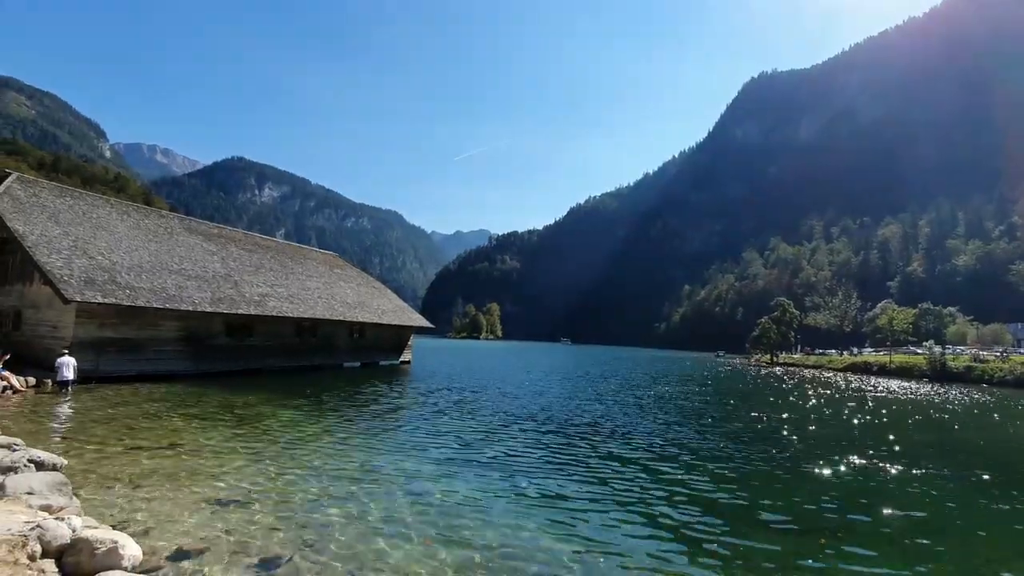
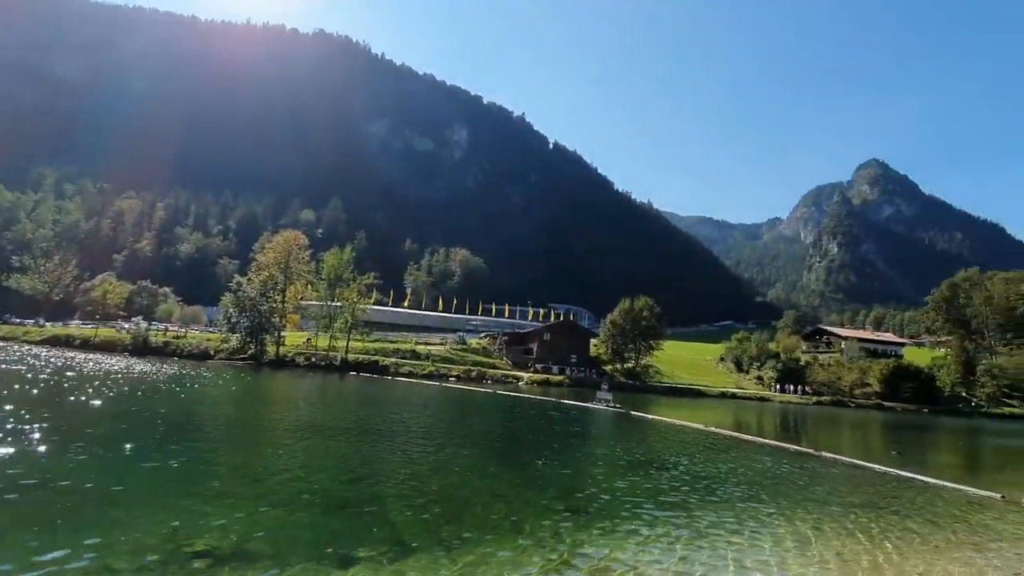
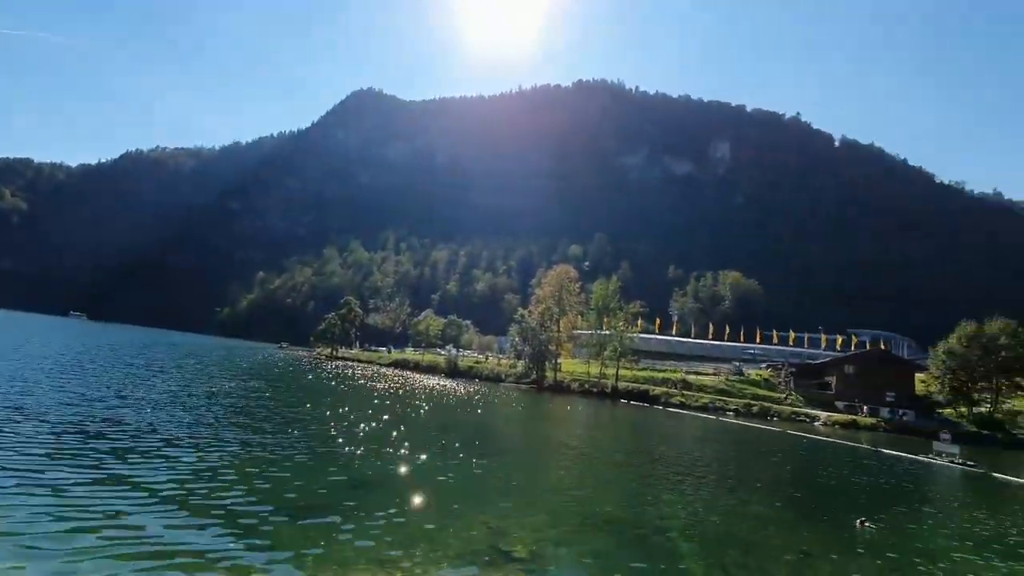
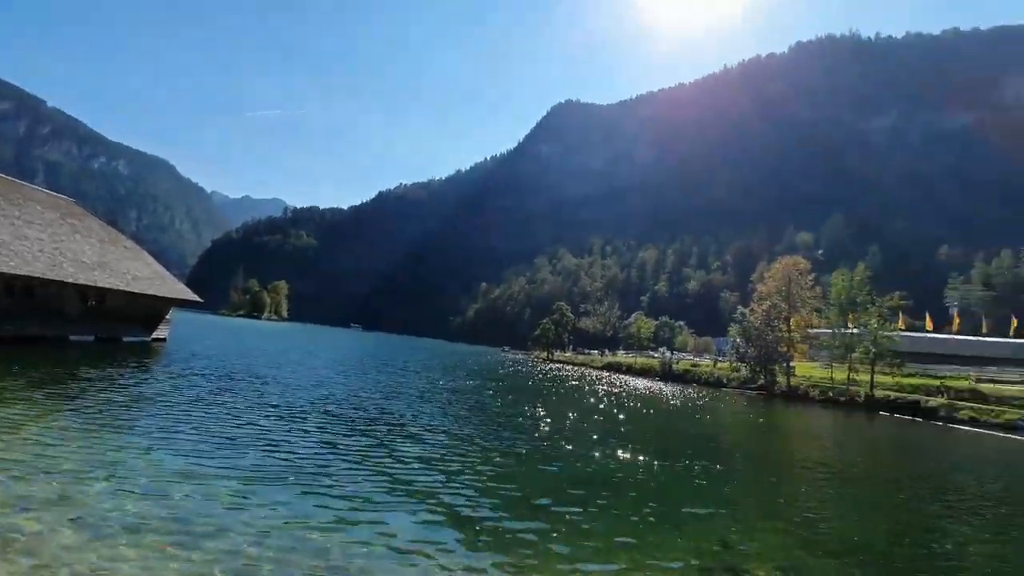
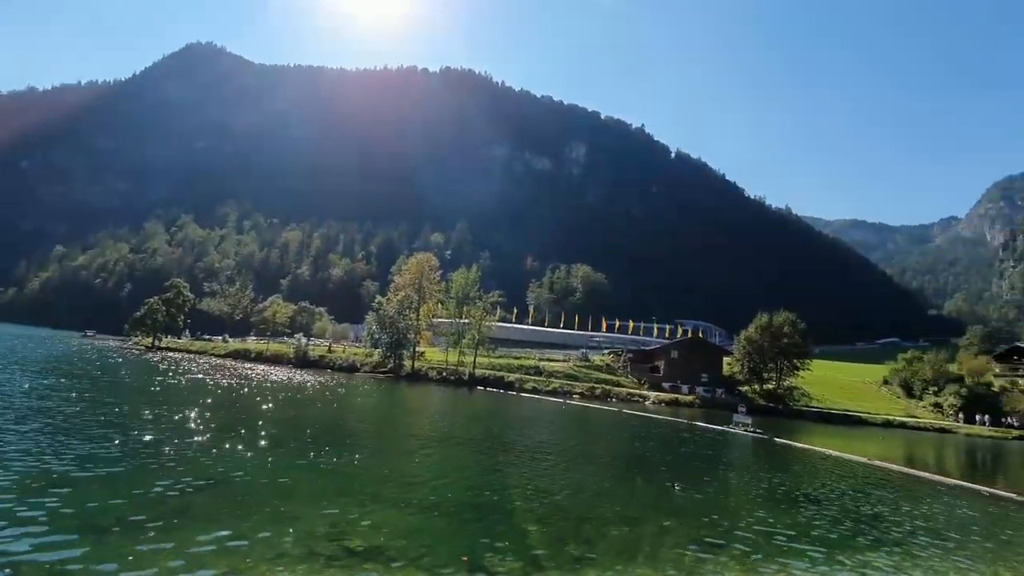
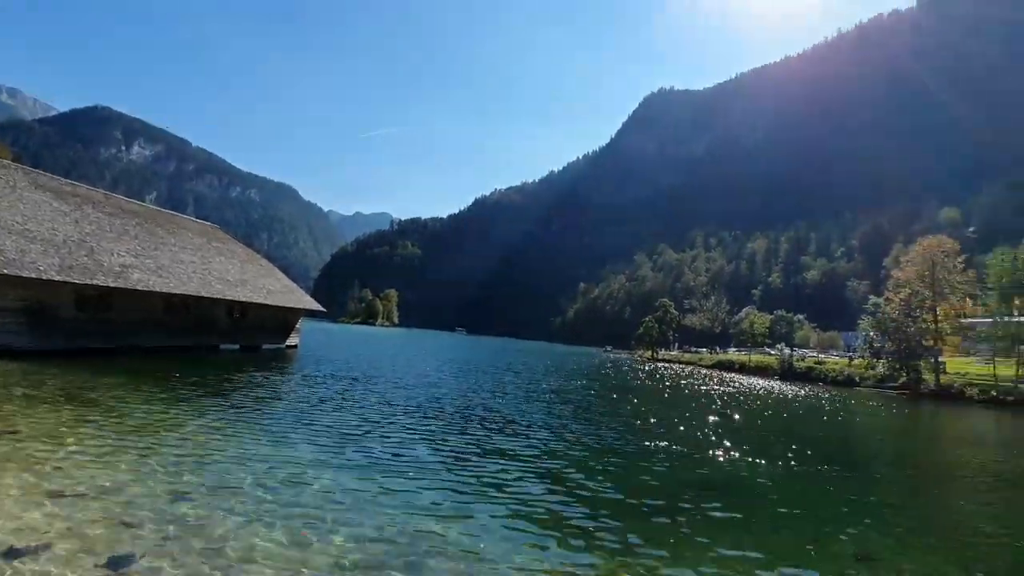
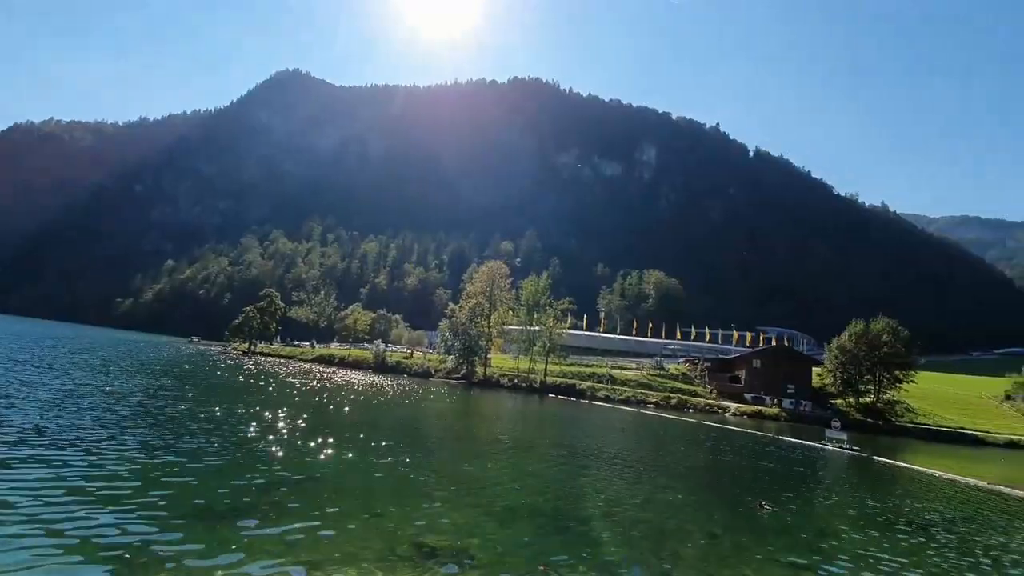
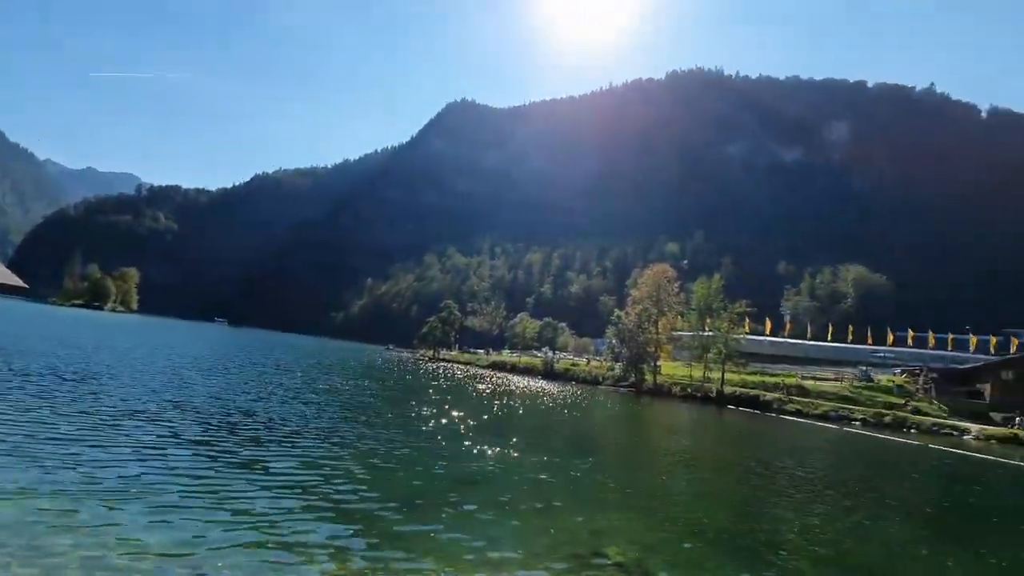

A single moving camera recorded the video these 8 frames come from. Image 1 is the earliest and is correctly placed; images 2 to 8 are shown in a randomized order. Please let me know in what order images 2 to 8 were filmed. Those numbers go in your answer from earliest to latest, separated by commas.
6, 4, 8, 3, 7, 5, 2
